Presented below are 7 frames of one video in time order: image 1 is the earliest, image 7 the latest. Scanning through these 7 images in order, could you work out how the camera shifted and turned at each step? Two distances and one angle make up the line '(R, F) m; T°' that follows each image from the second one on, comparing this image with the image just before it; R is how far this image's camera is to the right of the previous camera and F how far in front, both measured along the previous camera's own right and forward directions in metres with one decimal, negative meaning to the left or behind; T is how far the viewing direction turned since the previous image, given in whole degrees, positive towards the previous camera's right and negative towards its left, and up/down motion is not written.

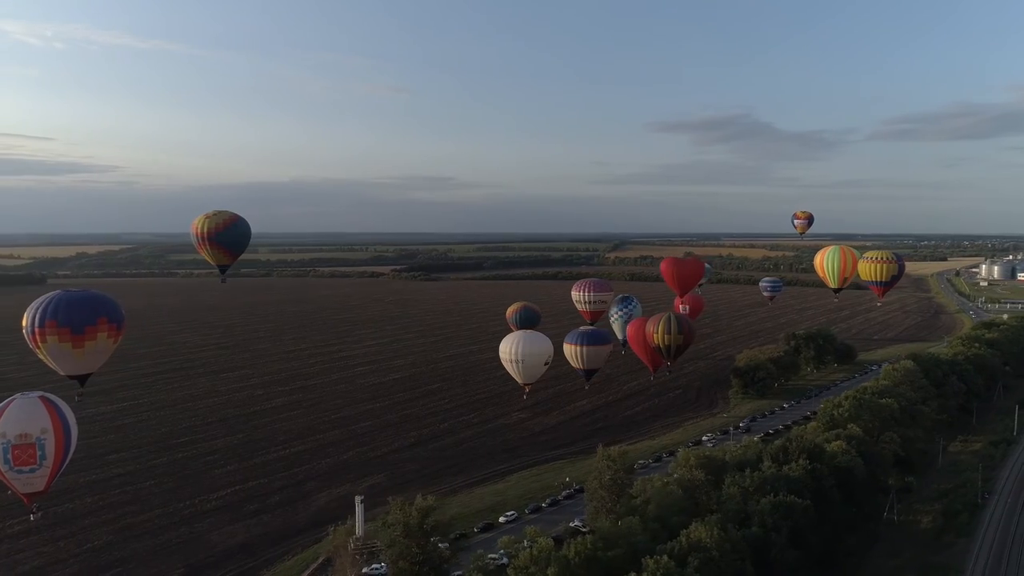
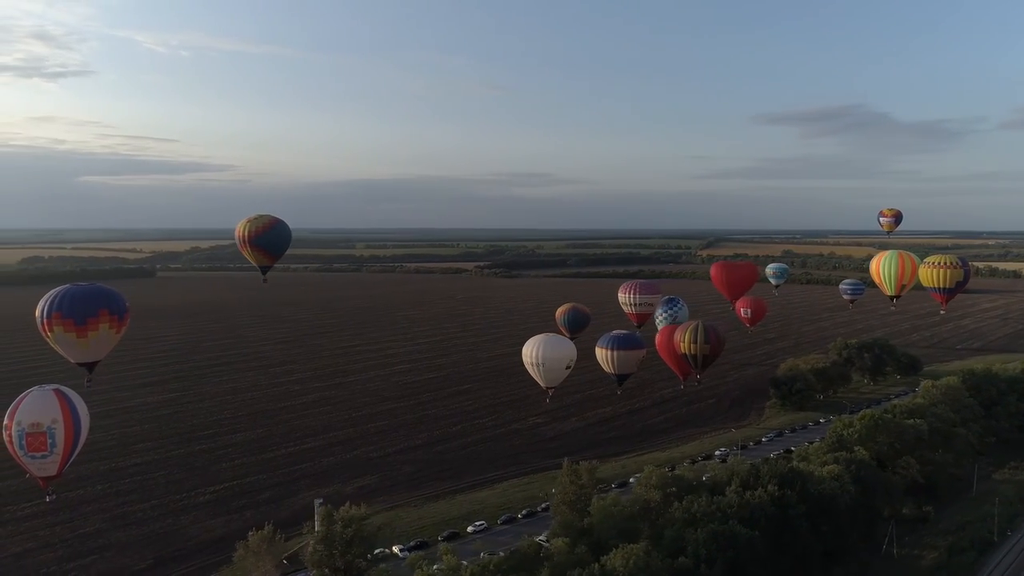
(+2.2, +0.4) m; -8°
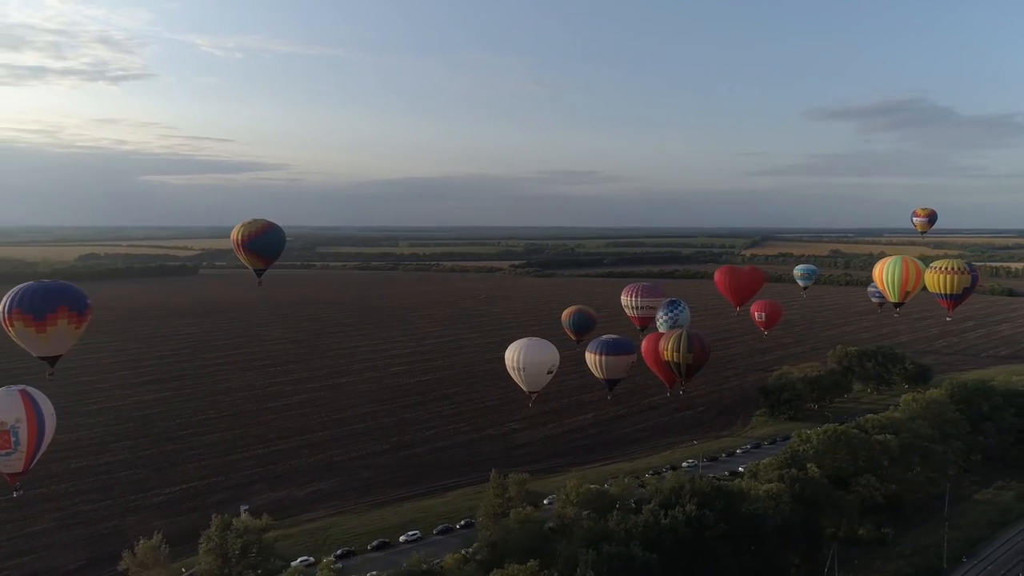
(+1.9, +0.3) m; -4°
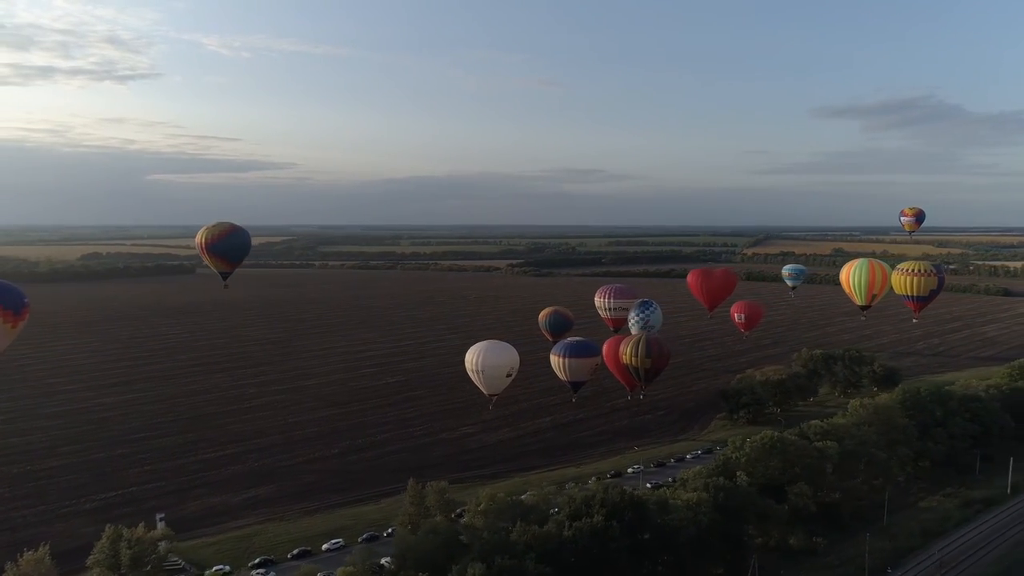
(+1.4, +0.2) m; -1°
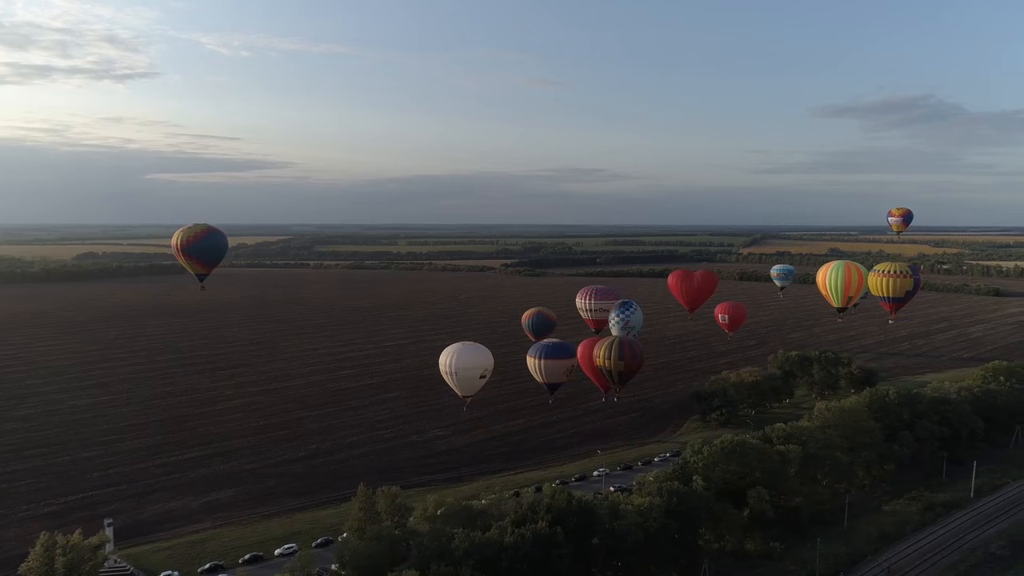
(+0.8, +0.1) m; 0°
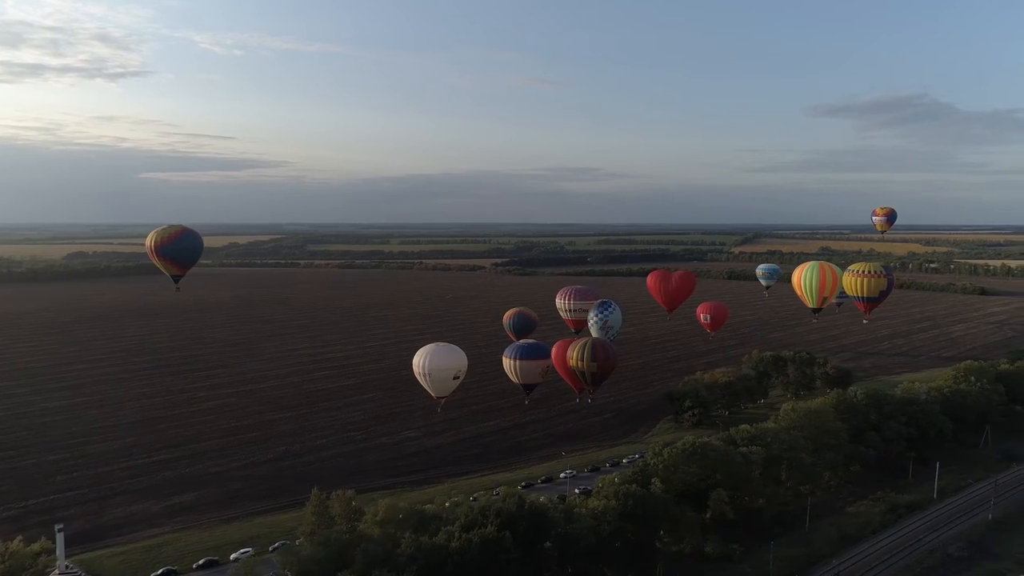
(+0.6, +0.1) m; 0°
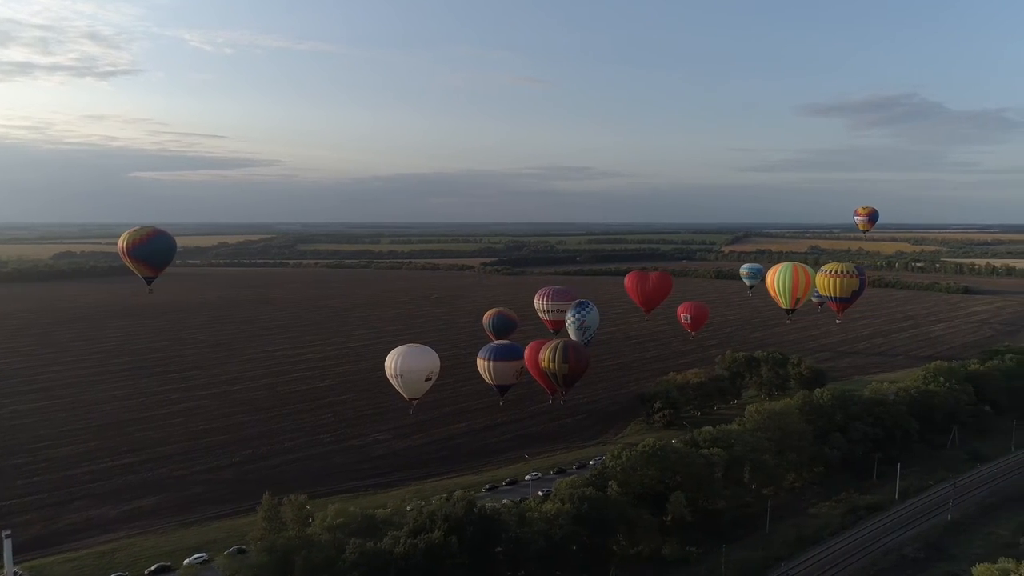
(+0.6, +0.1) m; +1°
